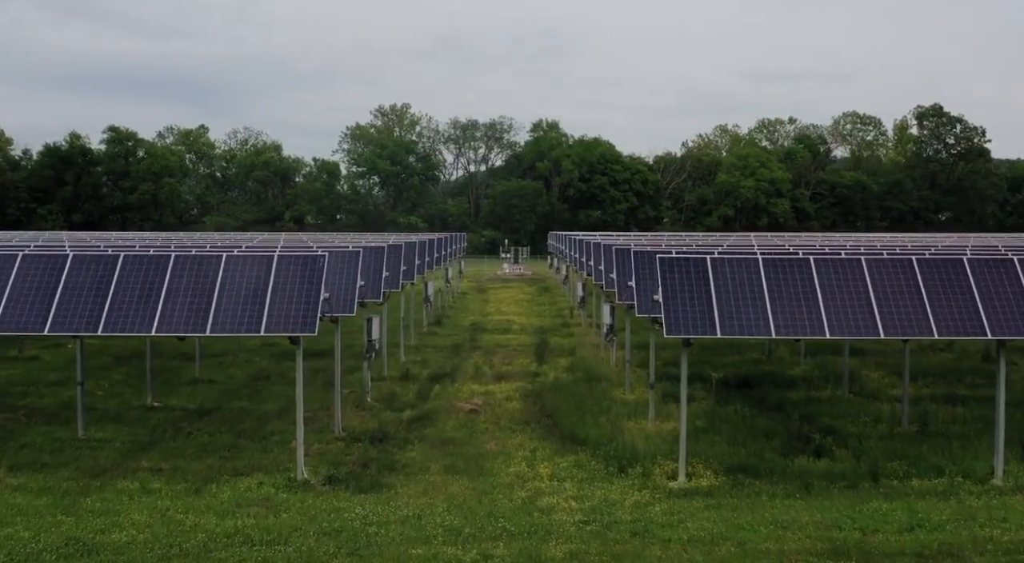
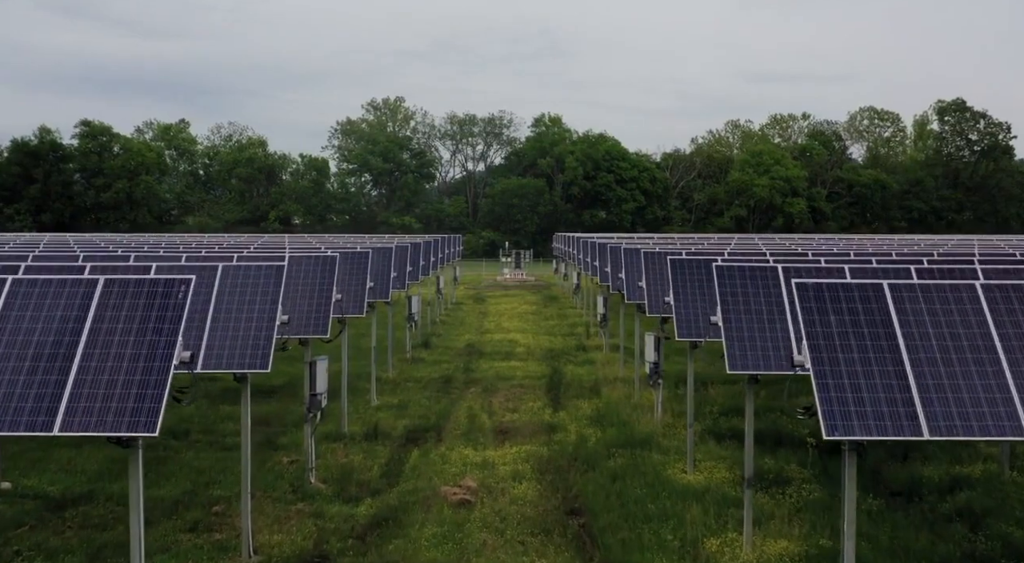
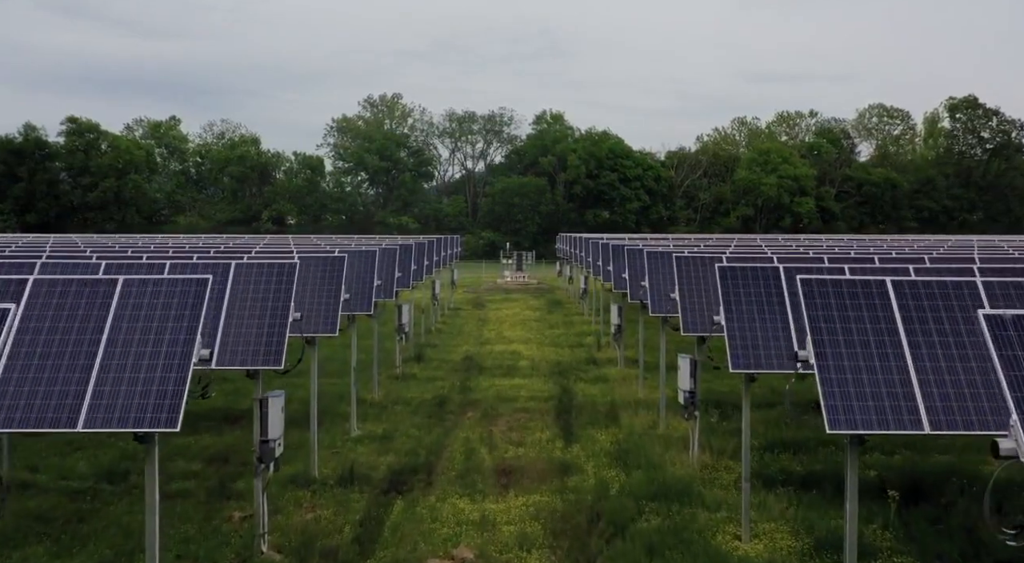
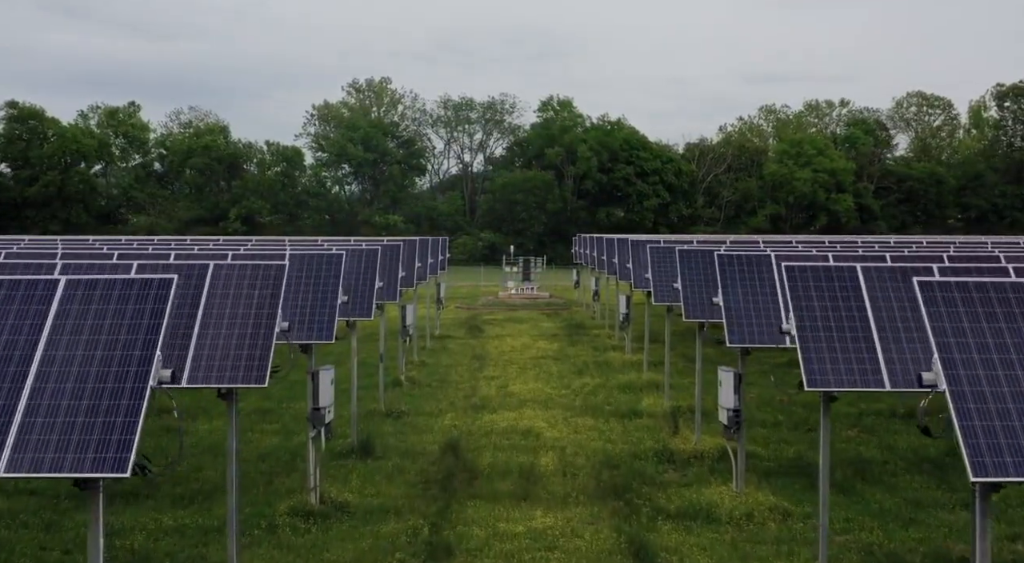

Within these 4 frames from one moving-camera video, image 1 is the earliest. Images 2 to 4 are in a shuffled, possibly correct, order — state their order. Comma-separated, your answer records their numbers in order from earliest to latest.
2, 3, 4
